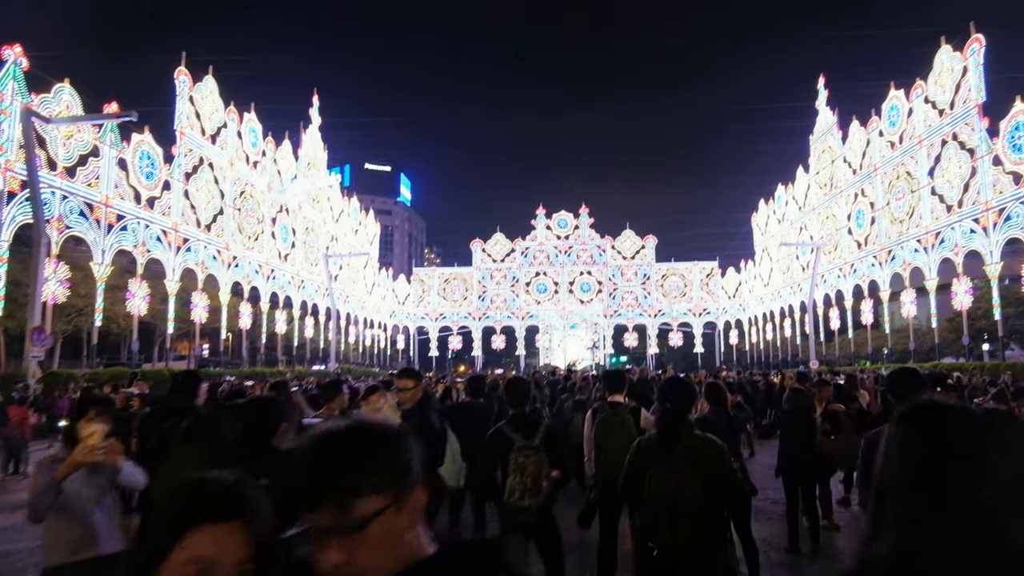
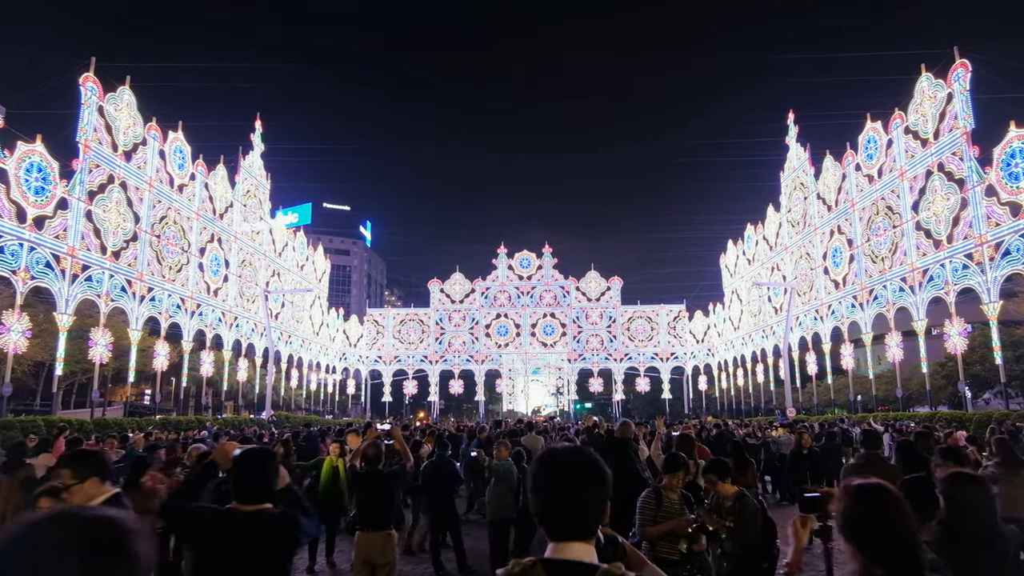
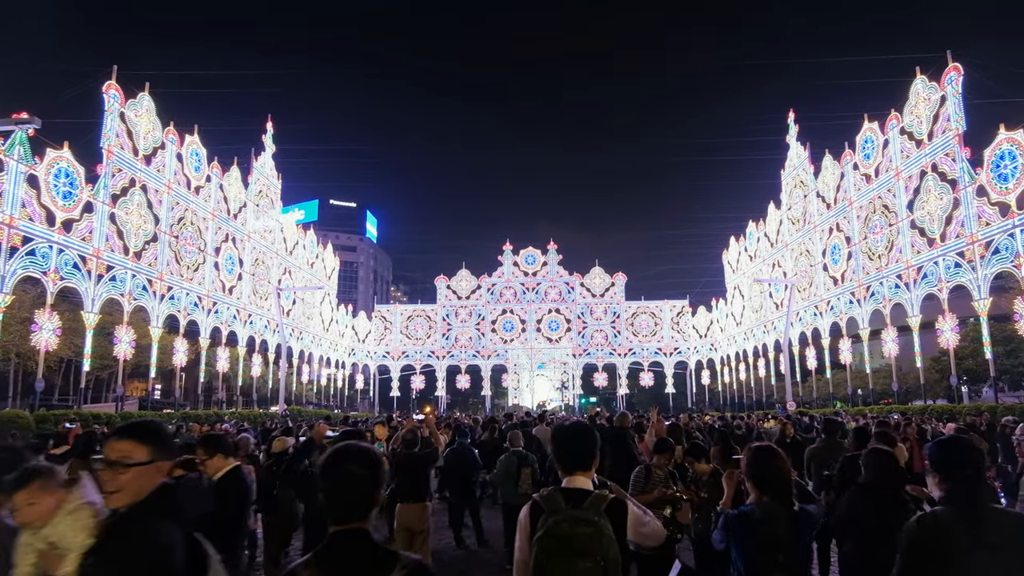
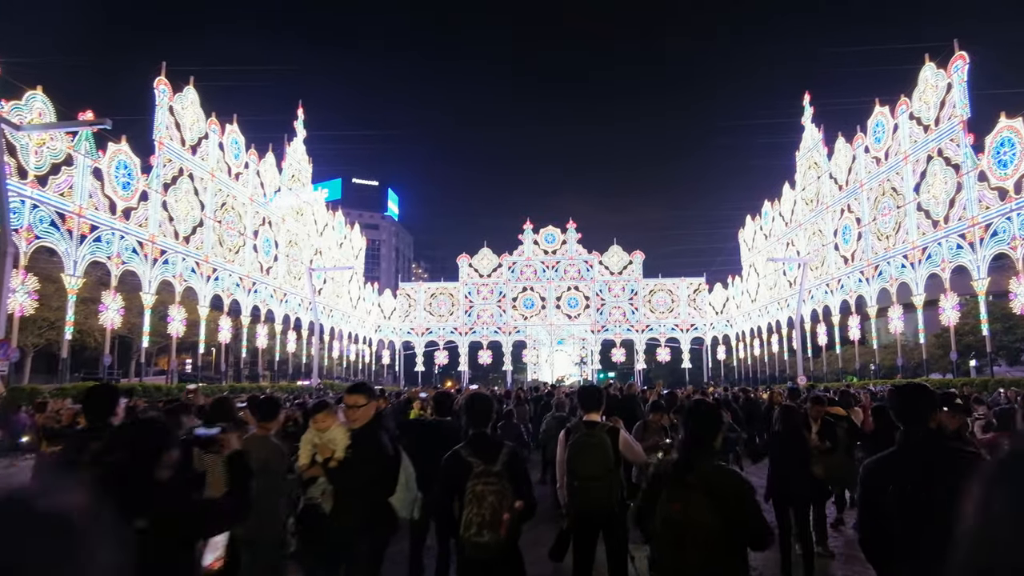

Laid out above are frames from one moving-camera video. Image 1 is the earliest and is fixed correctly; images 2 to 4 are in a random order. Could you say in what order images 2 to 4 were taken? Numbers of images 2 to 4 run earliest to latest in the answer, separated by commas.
4, 3, 2
